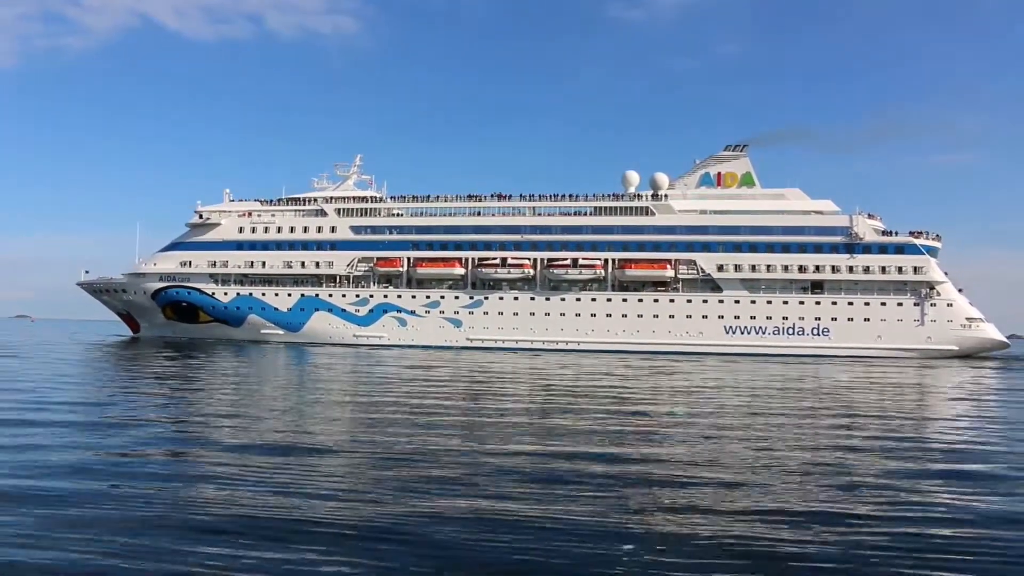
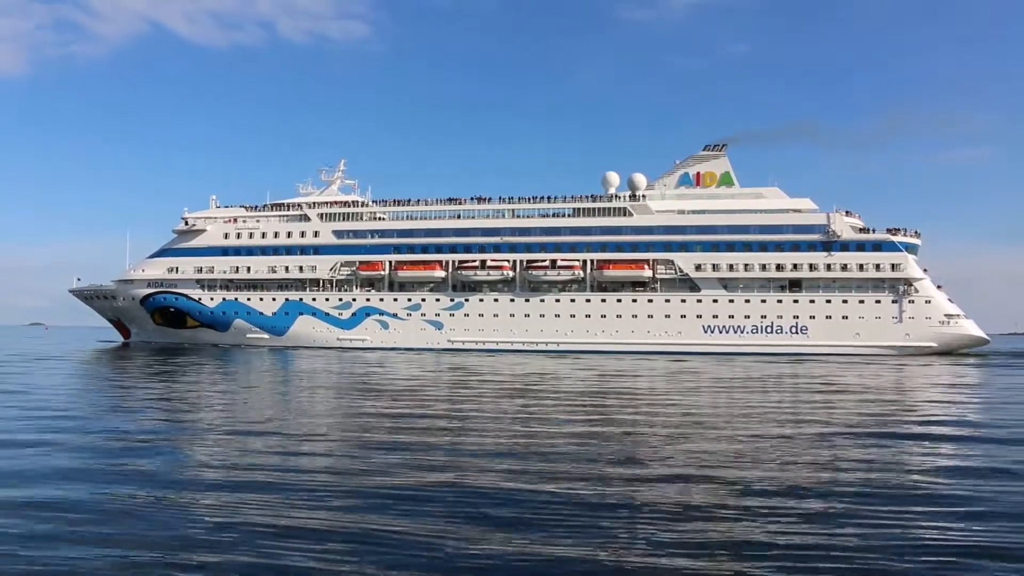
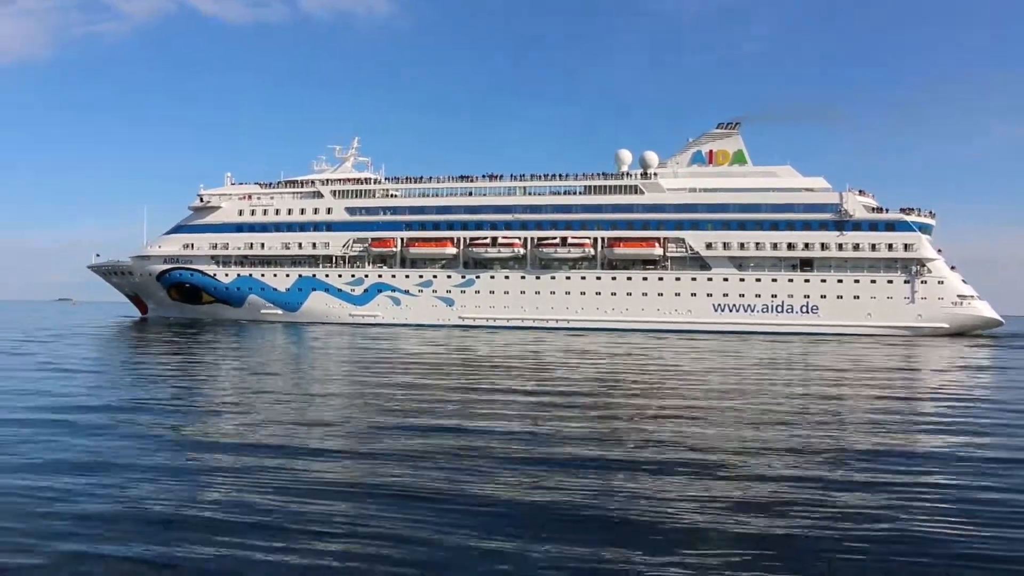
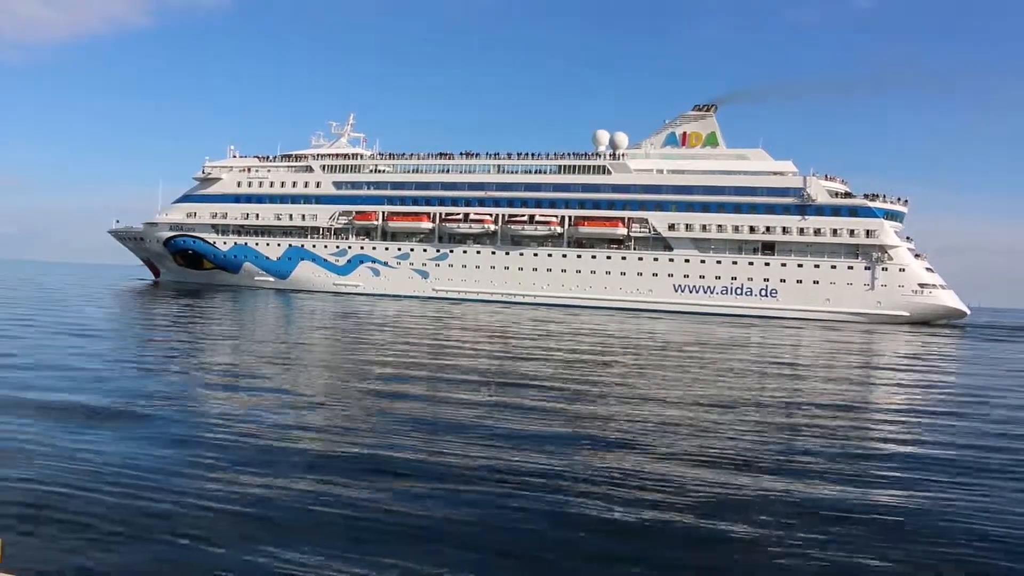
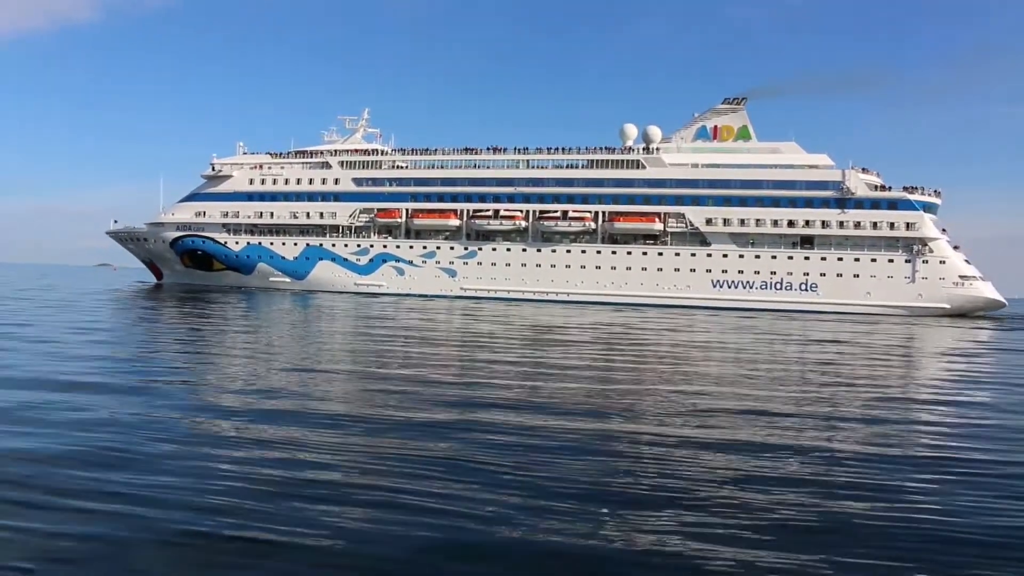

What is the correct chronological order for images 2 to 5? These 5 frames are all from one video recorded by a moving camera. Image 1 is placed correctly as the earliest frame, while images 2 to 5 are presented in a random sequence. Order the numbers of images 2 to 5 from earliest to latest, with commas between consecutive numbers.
2, 3, 5, 4
